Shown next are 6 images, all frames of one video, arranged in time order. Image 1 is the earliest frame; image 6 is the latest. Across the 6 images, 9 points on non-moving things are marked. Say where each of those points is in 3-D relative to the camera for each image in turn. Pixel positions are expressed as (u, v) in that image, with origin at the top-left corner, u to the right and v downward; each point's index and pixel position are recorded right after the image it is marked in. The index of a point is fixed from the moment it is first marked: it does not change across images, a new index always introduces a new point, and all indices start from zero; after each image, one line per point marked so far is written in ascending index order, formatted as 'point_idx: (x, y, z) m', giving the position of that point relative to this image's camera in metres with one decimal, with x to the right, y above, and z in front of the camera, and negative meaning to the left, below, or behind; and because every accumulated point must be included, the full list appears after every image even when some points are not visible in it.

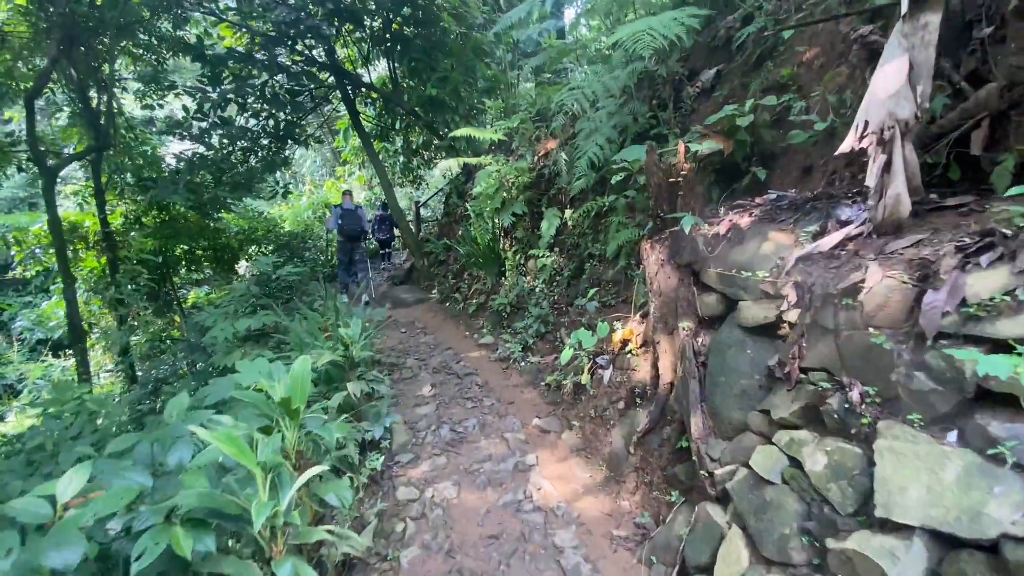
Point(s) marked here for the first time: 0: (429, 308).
0: (-1.1, -0.2, +6.2) m
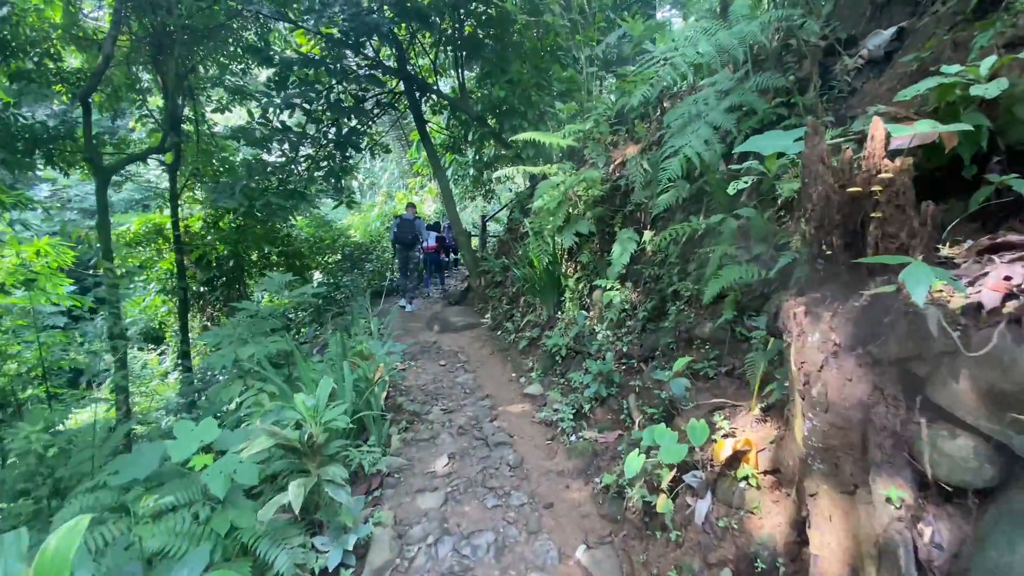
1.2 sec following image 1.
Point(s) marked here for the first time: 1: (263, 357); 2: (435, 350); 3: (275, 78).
0: (-0.4, -0.5, +5.4) m
1: (-1.9, -0.5, +3.6) m
2: (-0.8, -0.7, +5.1) m
3: (-3.4, +3.0, +6.9) m
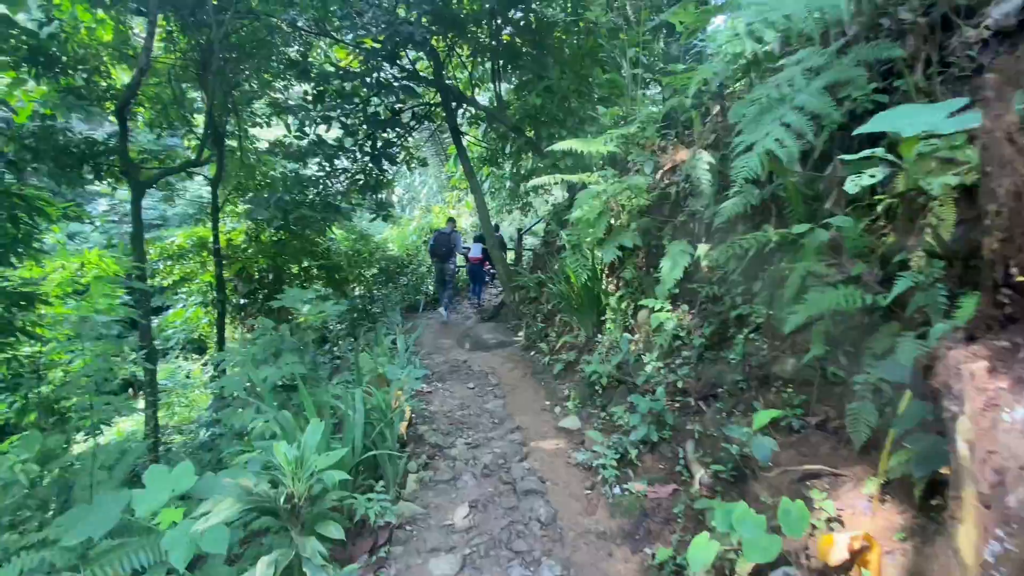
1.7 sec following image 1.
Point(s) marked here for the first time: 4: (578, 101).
0: (-0.1, -0.7, +5.0) m
1: (-1.6, -0.6, +3.4) m
2: (-0.5, -0.8, +4.8) m
3: (-2.9, +2.8, +6.9) m
4: (+0.9, +2.5, +6.4) m
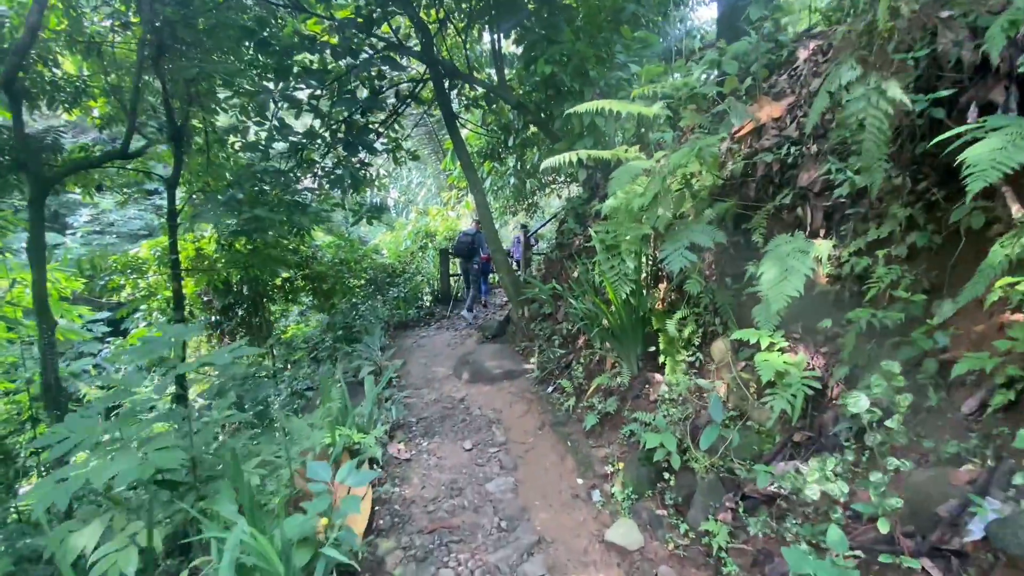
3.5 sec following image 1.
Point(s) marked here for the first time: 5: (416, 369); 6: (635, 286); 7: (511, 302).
0: (0.0, -0.8, +3.8) m
1: (-1.6, -0.8, +2.2) m
2: (-0.4, -1.0, +3.6) m
3: (-2.8, +2.6, +5.7) m
4: (+0.9, +2.4, +5.2) m
5: (-0.9, -0.8, +4.7) m
6: (+0.7, 0.0, +2.7) m
7: (0.0, -0.2, +5.2) m
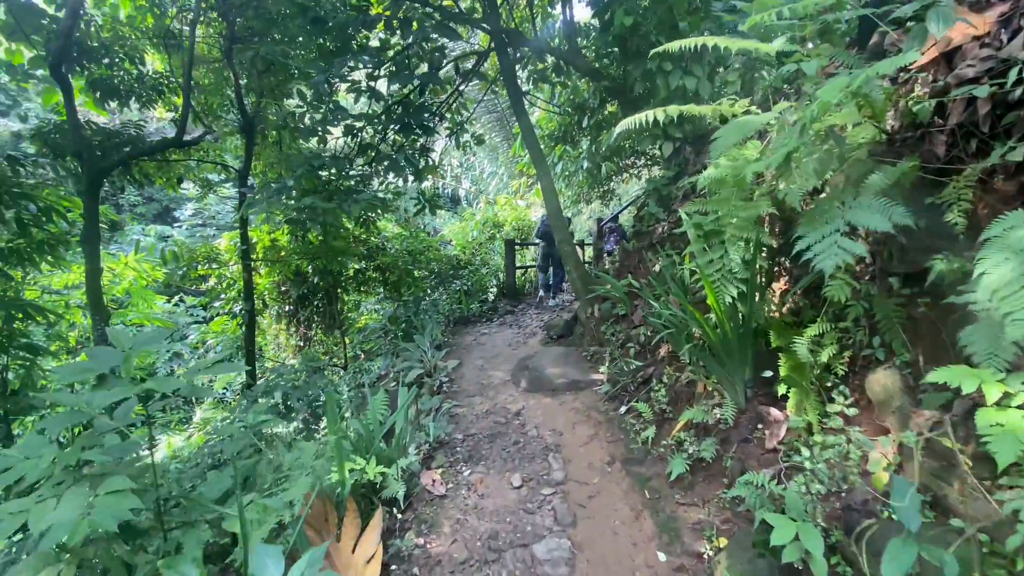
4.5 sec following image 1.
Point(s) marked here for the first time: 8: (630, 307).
0: (+0.5, -0.8, +3.2) m
1: (-1.4, -0.8, +1.8) m
2: (0.0, -0.9, +3.0) m
3: (-2.0, +2.7, +5.5) m
4: (+1.6, +2.4, +4.4) m
5: (-0.4, -0.8, +4.2) m
6: (+1.0, 0.0, +2.0) m
7: (+0.7, -0.1, +4.5) m
8: (+0.9, -0.2, +3.7) m
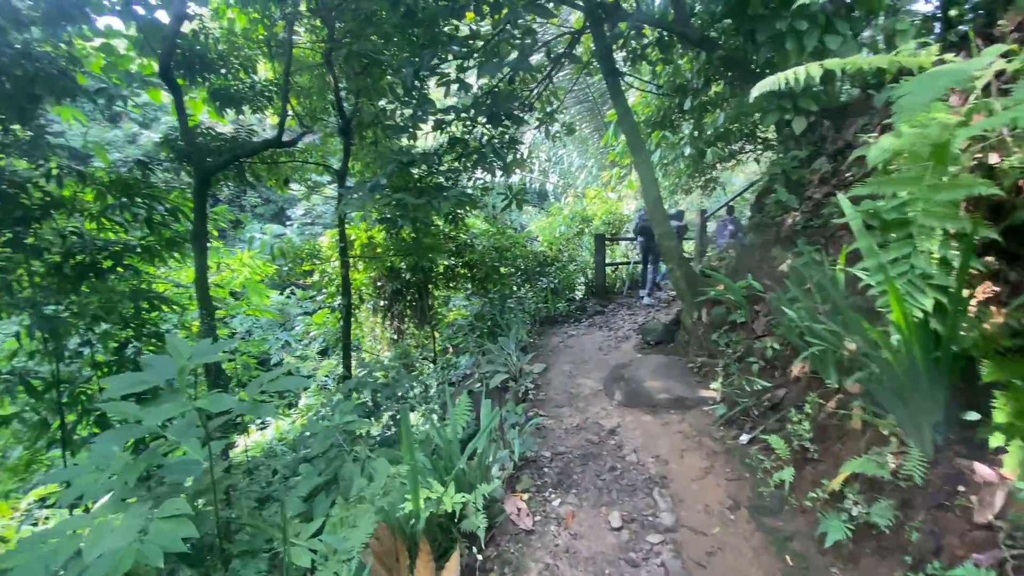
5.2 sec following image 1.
0: (+1.0, -0.8, +2.7) m
1: (-1.0, -0.8, +1.7) m
2: (+0.5, -1.0, +2.7) m
3: (-1.0, +2.8, +5.4) m
4: (+2.4, +2.4, +3.7) m
5: (+0.4, -0.8, +3.9) m
6: (+1.3, 0.0, +1.5) m
7: (+1.5, -0.1, +4.0) m
8: (+1.6, -0.2, +3.2) m
